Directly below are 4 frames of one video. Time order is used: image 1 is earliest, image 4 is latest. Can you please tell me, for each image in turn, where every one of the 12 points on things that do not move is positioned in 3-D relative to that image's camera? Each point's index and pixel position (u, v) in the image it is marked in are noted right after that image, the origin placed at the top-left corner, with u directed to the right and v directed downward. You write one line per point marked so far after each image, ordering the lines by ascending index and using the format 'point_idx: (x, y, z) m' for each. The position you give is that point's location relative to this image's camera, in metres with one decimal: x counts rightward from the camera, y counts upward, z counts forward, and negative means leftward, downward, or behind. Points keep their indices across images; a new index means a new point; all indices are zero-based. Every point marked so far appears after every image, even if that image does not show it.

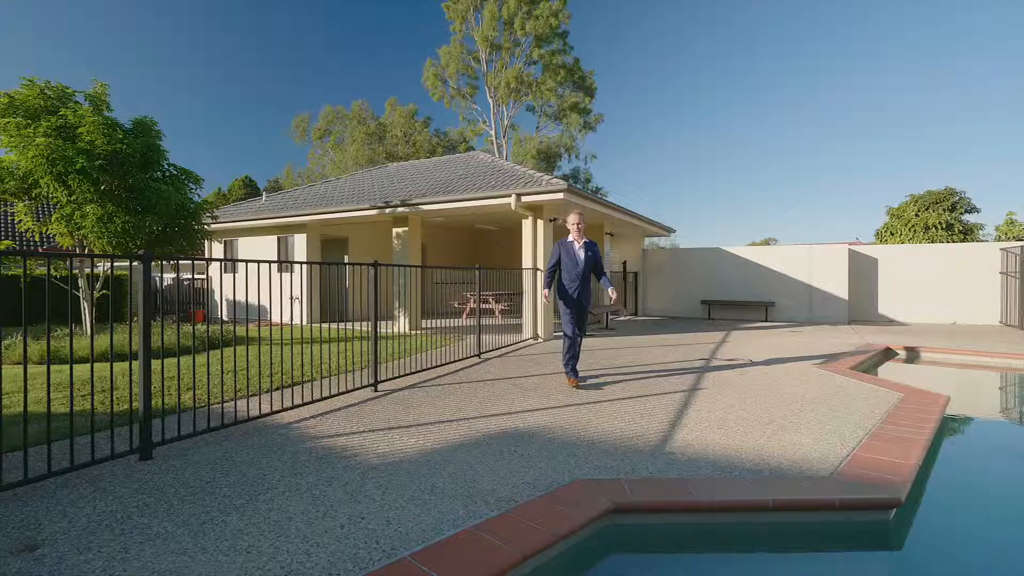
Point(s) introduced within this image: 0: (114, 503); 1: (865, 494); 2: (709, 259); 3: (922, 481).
0: (-2.0, -1.1, +2.4) m
1: (+1.8, -1.1, +2.6) m
2: (+5.8, +0.8, +14.3) m
3: (+2.5, -1.3, +3.1) m
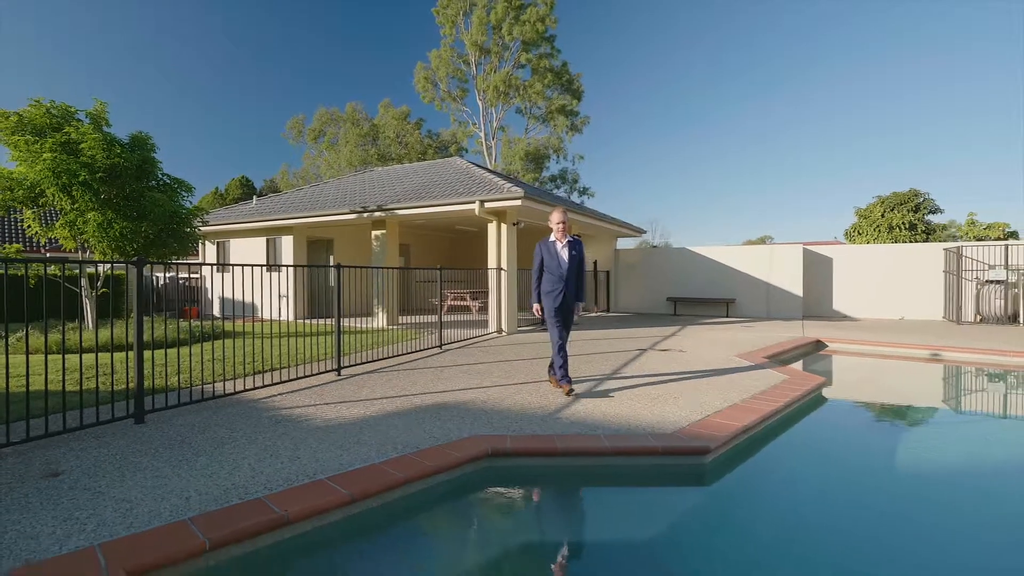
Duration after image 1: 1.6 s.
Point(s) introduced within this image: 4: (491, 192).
0: (-2.7, -1.1, +3.2) m
1: (+1.2, -1.1, +3.4) m
2: (+5.1, +0.9, +15.1) m
3: (+1.9, -1.3, +3.9) m
4: (-0.4, +1.8, +9.3) m
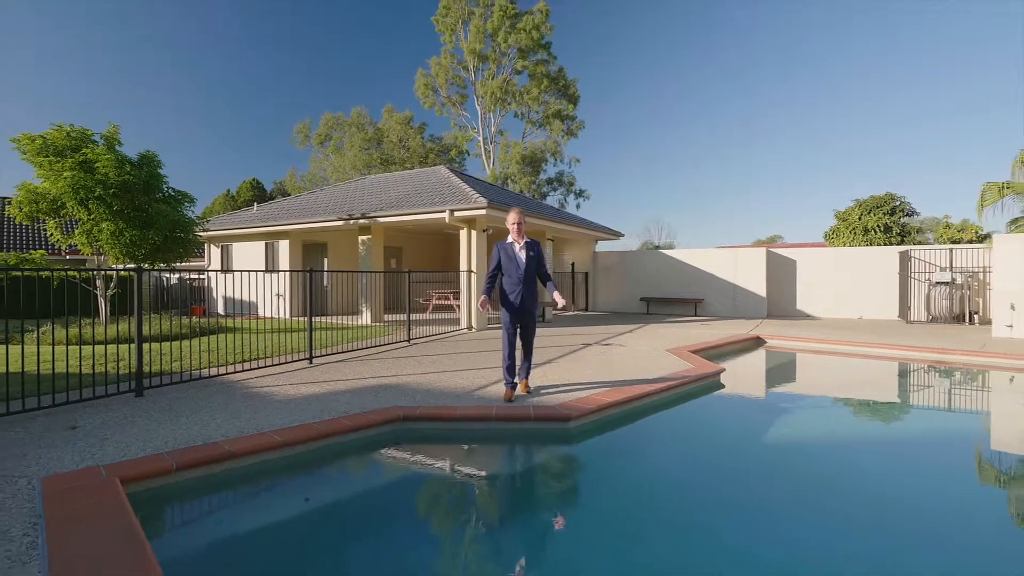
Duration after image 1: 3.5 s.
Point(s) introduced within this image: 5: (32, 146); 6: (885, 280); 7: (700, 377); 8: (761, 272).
0: (-3.5, -1.1, +4.2) m
1: (+0.4, -1.1, +4.3) m
2: (+4.6, +0.9, +15.9) m
3: (+1.1, -1.3, +4.8) m
4: (-1.1, +1.8, +10.2) m
5: (-9.7, +2.9, +9.7) m
6: (+10.8, +0.2, +13.9) m
7: (+2.4, -1.2, +6.3) m
8: (+7.3, +0.5, +14.2) m
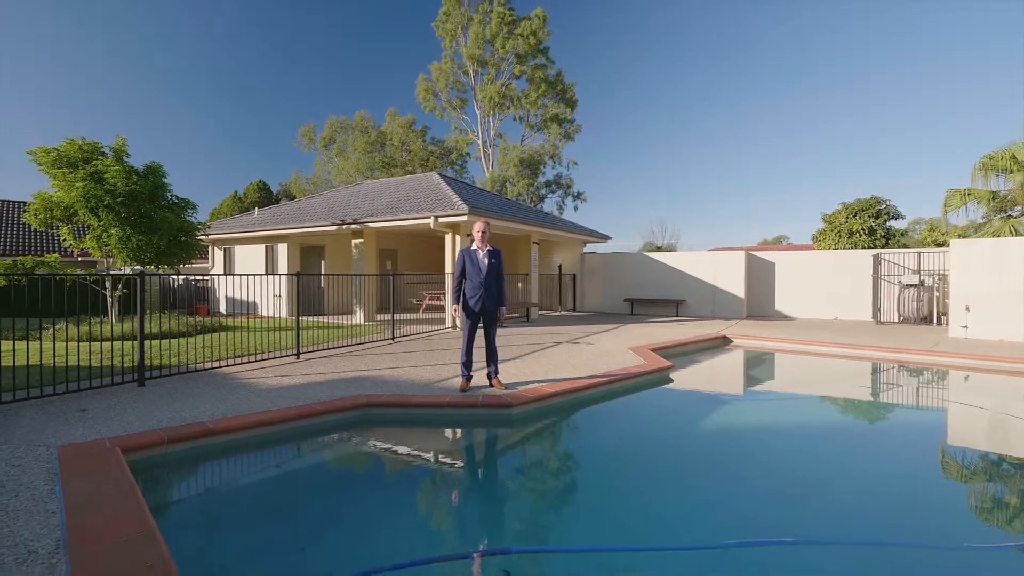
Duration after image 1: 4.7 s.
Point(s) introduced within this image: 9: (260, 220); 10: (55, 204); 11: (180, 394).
0: (-4.0, -1.1, +4.9) m
1: (-0.1, -1.2, +4.9) m
2: (+4.3, +0.8, +16.4) m
3: (+0.6, -1.4, +5.4) m
4: (-1.5, +1.8, +10.8) m
5: (-10.1, +2.9, +10.4) m
6: (+10.4, +0.2, +14.4) m
7: (+2.0, -1.2, +6.9) m
8: (+7.0, +0.4, +14.7) m
9: (-7.7, +2.1, +14.7) m
10: (-10.1, +1.9, +10.6) m
11: (-3.4, -1.1, +5.0) m
